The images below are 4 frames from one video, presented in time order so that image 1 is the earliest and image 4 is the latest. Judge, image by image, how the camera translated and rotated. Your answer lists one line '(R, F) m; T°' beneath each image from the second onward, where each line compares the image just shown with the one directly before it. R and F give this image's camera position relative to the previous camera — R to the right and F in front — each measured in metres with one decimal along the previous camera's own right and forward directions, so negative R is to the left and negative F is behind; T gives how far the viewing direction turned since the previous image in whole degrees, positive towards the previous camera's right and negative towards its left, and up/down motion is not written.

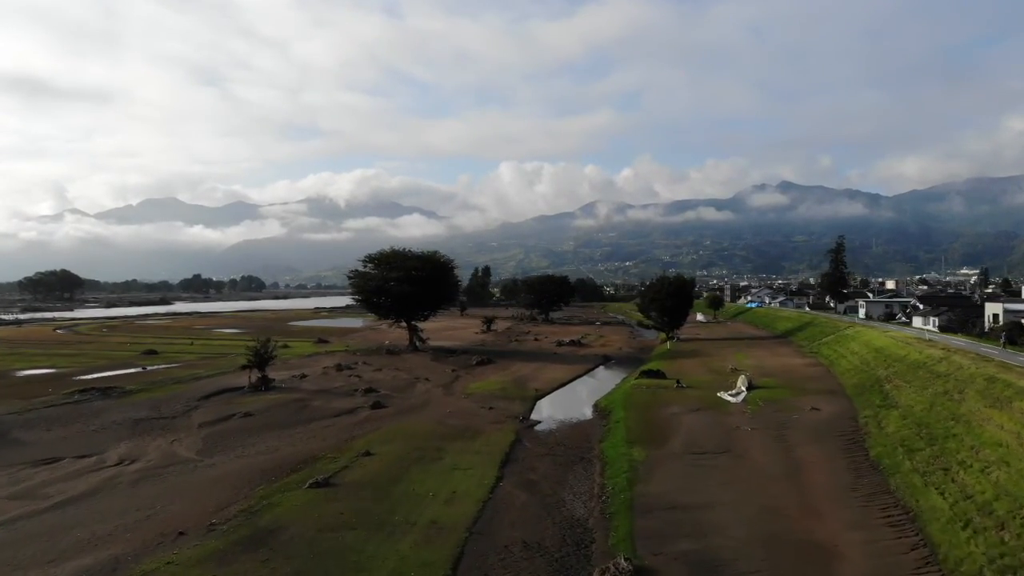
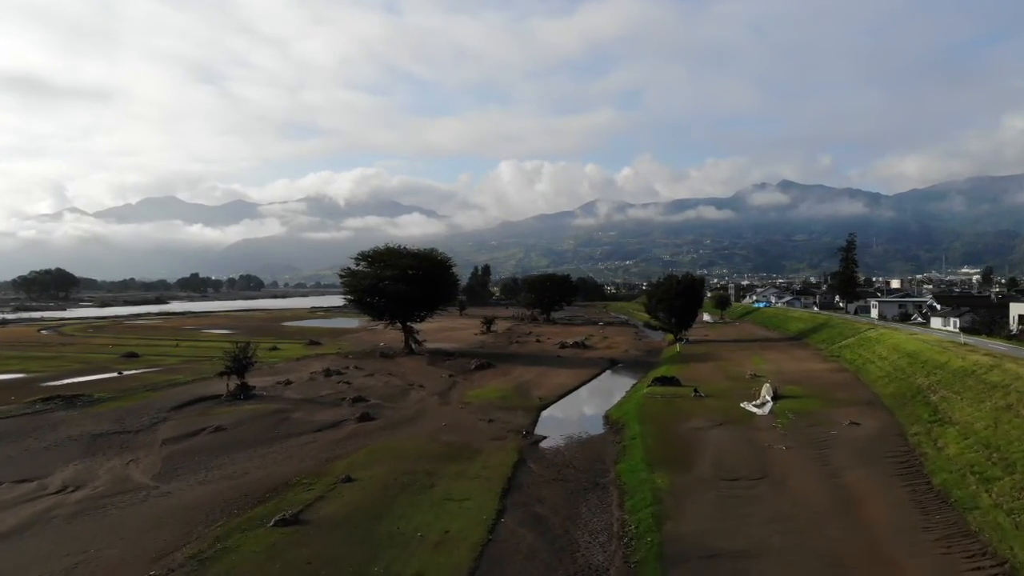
(-0.1, +3.4) m; 0°
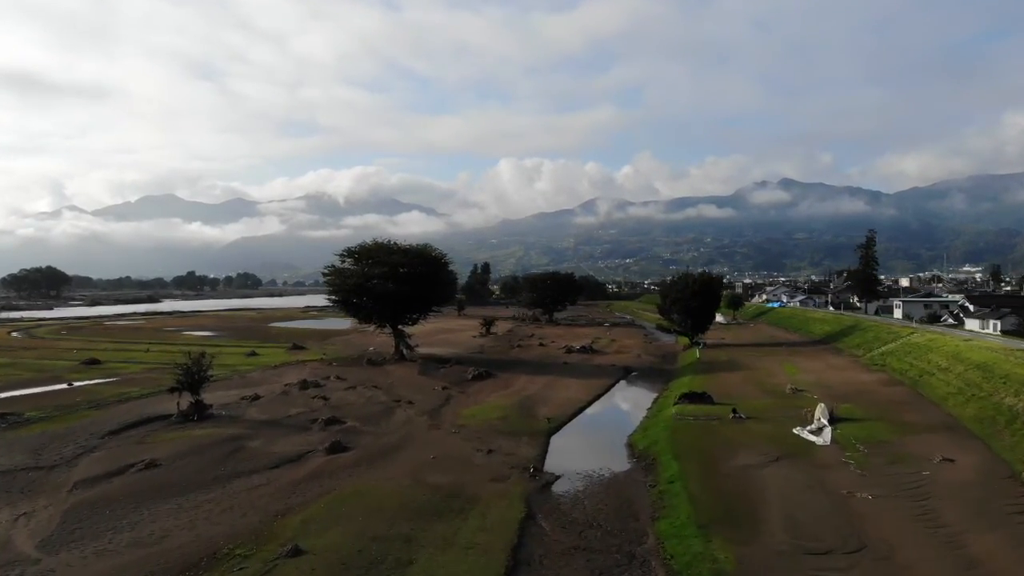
(-0.2, +5.7) m; 0°
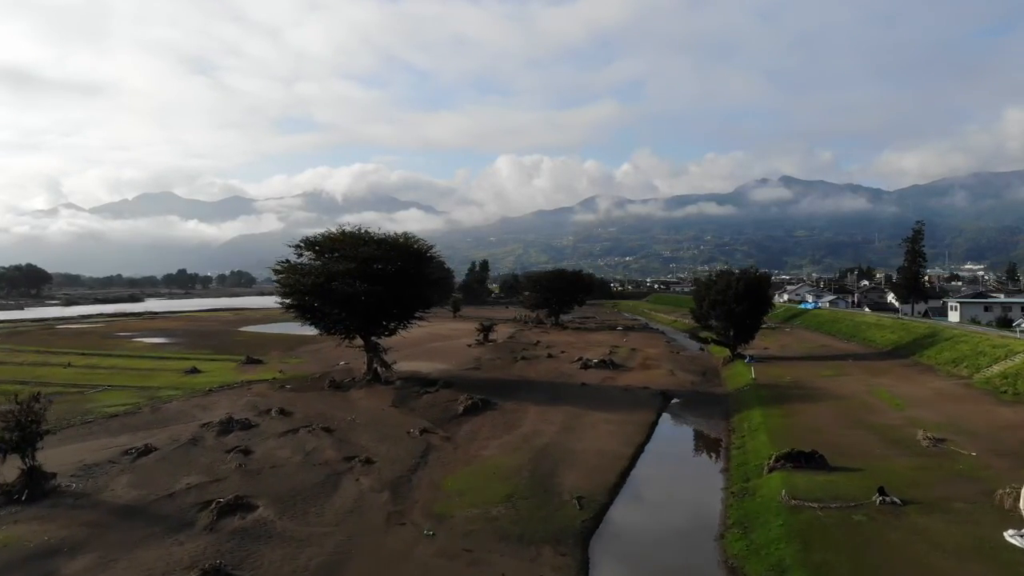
(-0.3, +11.3) m; 0°
